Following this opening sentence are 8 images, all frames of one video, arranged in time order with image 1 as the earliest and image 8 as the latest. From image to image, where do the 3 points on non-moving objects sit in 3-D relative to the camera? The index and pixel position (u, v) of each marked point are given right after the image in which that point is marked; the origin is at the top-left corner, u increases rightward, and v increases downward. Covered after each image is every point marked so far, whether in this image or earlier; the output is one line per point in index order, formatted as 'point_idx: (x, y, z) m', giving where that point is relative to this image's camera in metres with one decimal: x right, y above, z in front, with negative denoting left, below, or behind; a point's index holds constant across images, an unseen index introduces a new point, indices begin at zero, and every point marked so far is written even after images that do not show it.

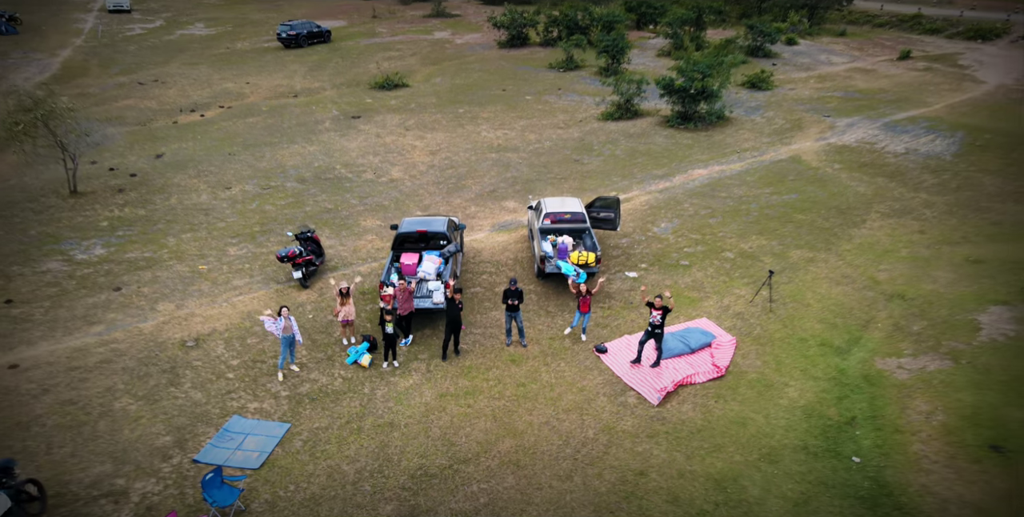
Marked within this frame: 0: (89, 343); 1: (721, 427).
0: (-7.5, -1.4, +11.5) m
1: (+3.3, -2.4, +9.6) m
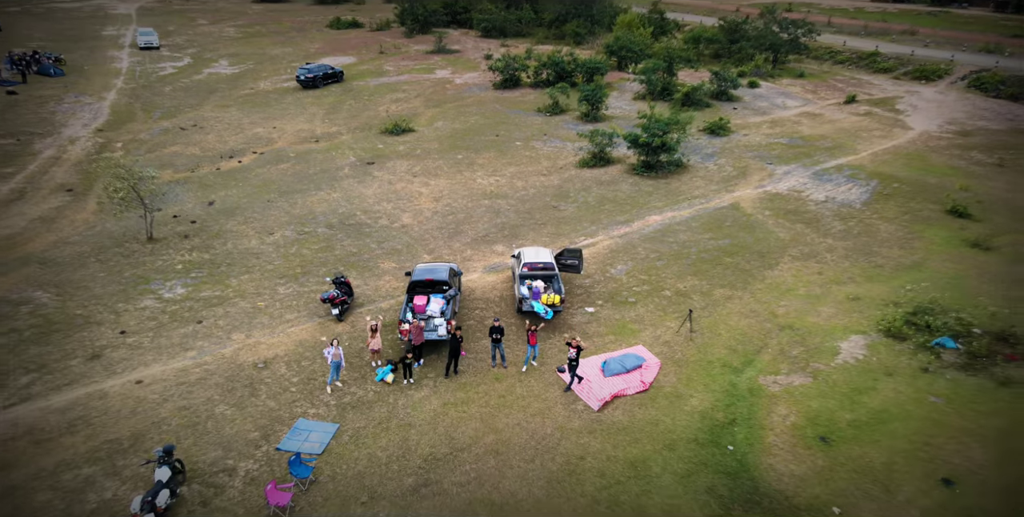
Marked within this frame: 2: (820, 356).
0: (-7.9, -2.6, +15.9) m
1: (+2.9, -3.5, +14.1) m
2: (+7.8, -2.4, +16.3) m
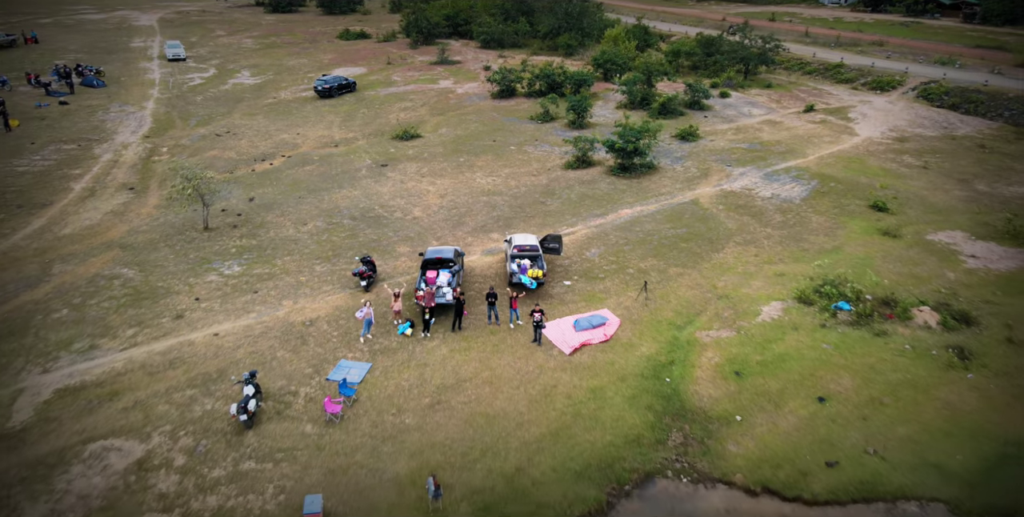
0: (-8.2, -2.0, +20.5) m
1: (+2.6, -2.9, +18.7) m
2: (+7.6, -1.8, +20.9) m
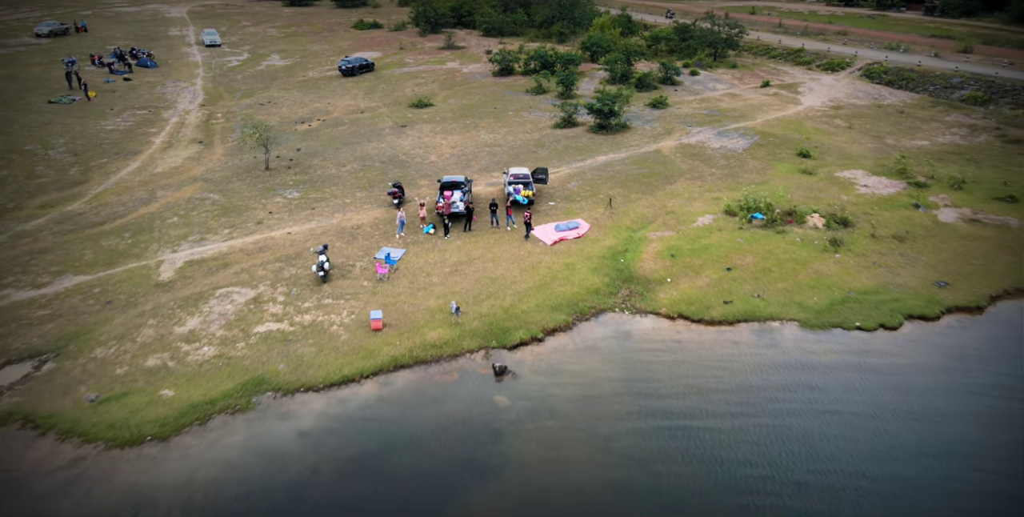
0: (-8.3, +1.4, +27.5) m
1: (+2.5, +0.4, +25.7) m
2: (+7.4, +1.5, +27.9) m
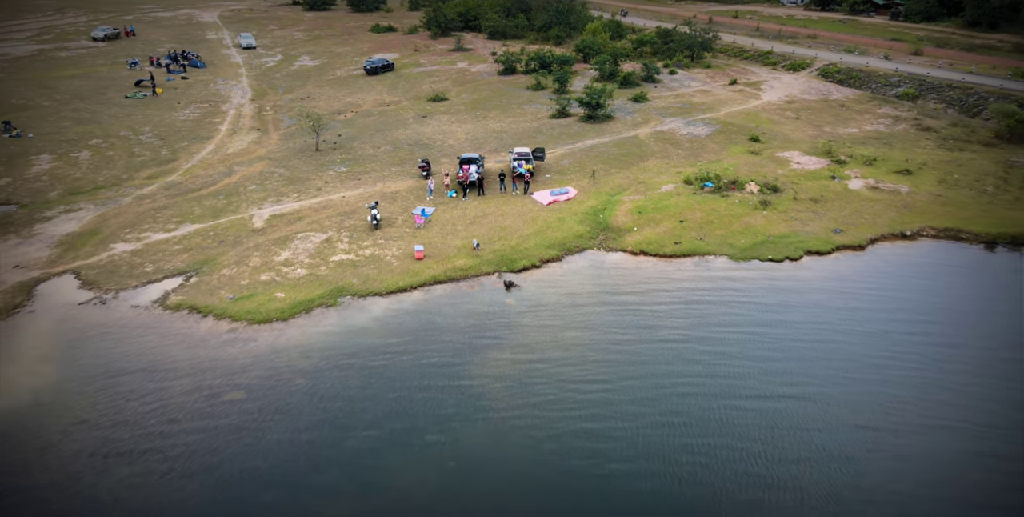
0: (-8.1, +3.6, +35.3) m
1: (+2.7, +2.7, +33.5) m
2: (+7.7, +3.8, +35.7) m
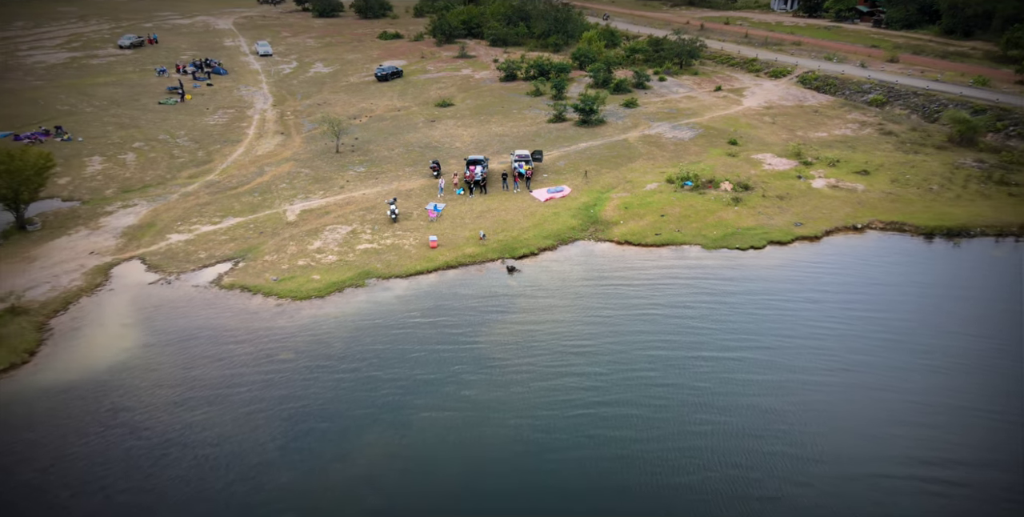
0: (-8.0, +4.2, +39.8) m
1: (+2.8, +3.2, +38.0) m
2: (+7.8, +4.3, +40.2) m
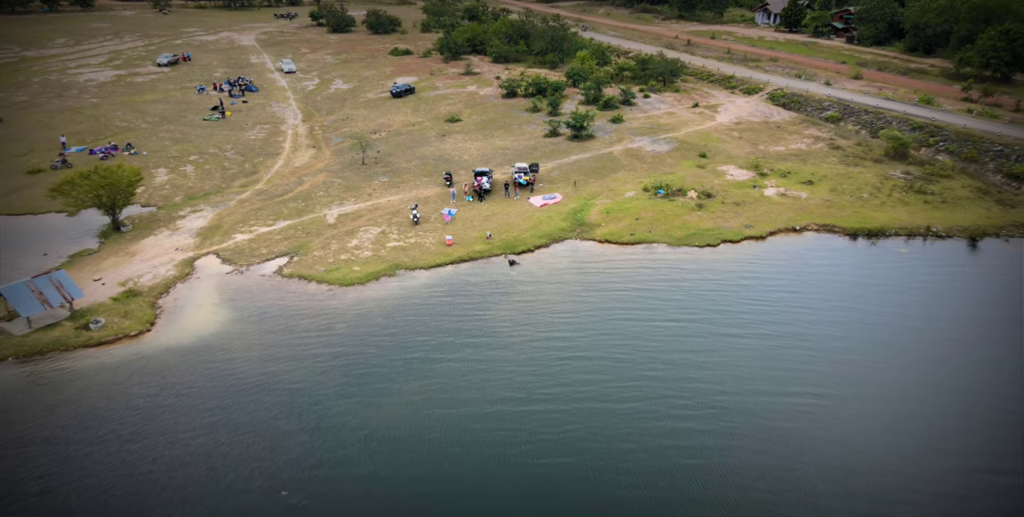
0: (-8.0, +4.5, +47.4) m
1: (+2.8, +3.5, +45.6) m
2: (+7.8, +4.6, +47.8) m
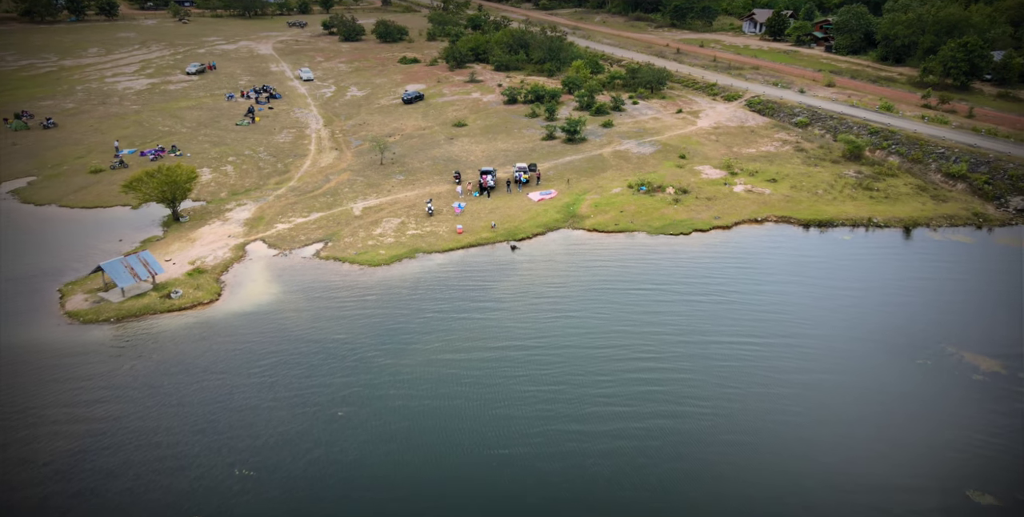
0: (-7.9, +5.5, +54.3) m
1: (+2.9, +4.5, +52.5) m
2: (+7.9, +5.6, +54.7) m
